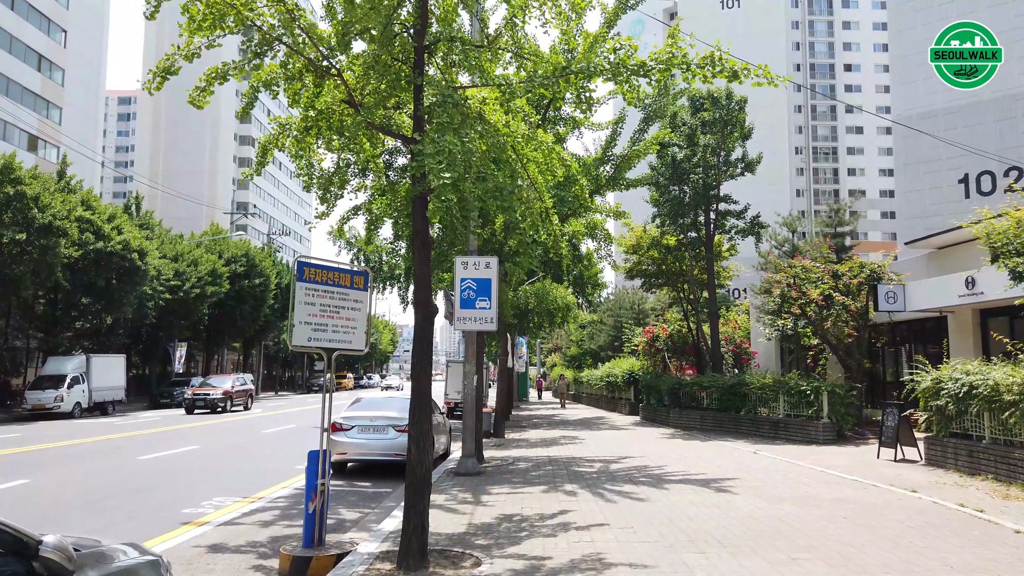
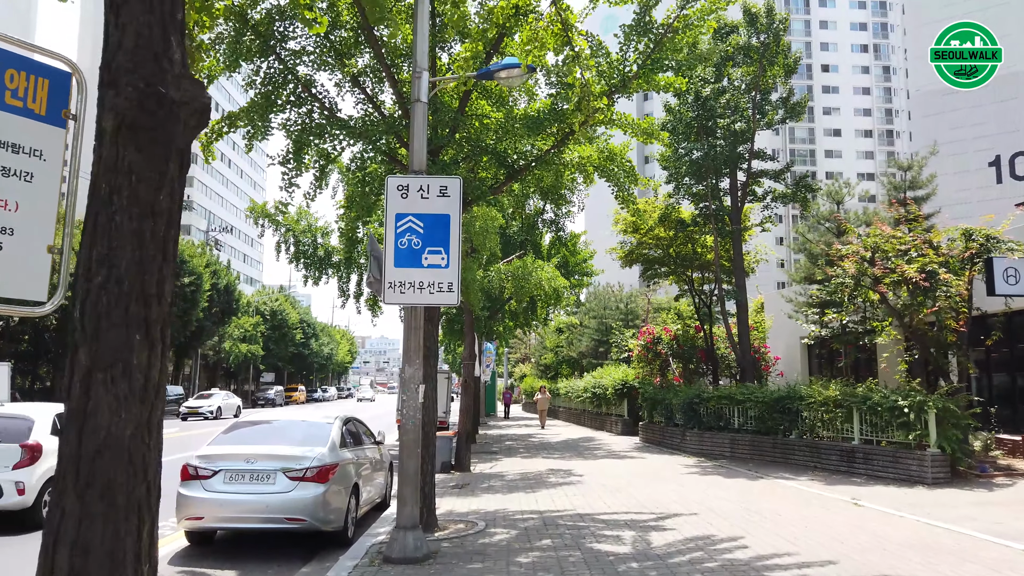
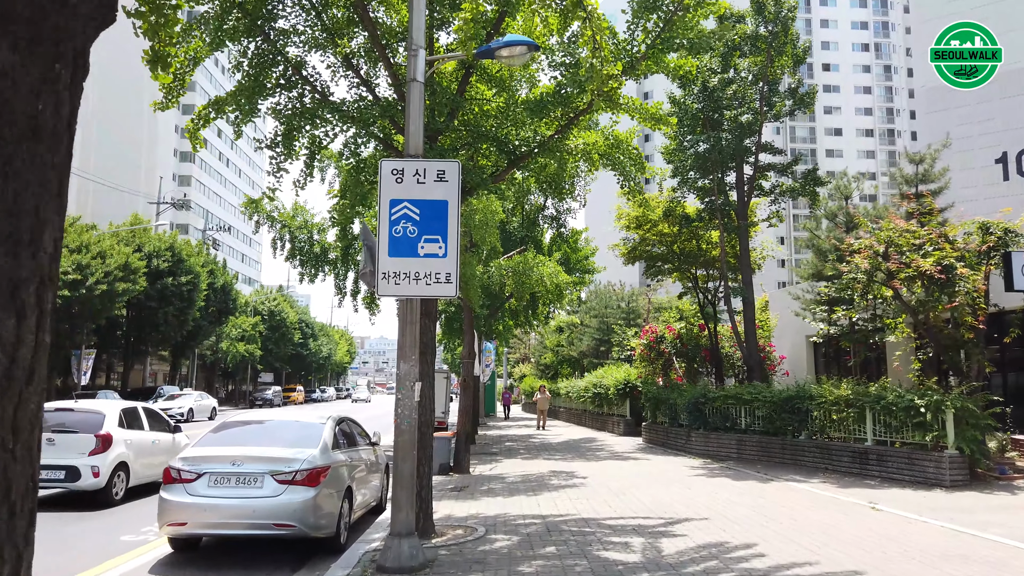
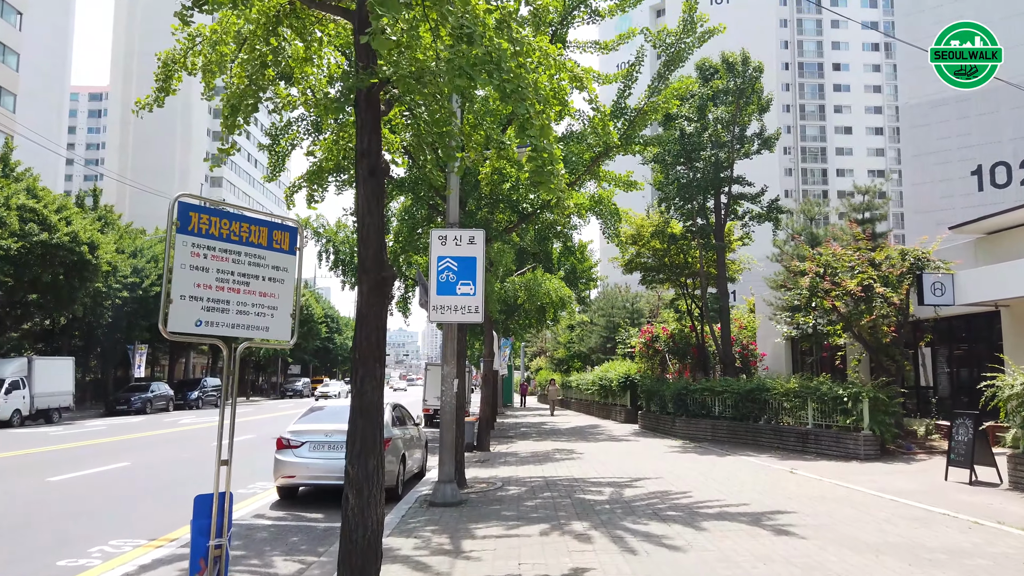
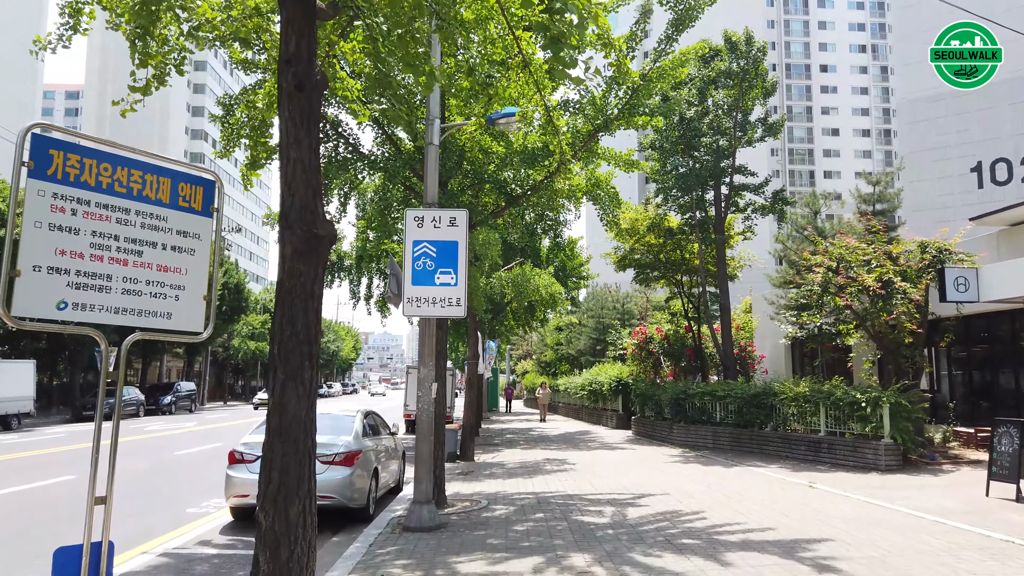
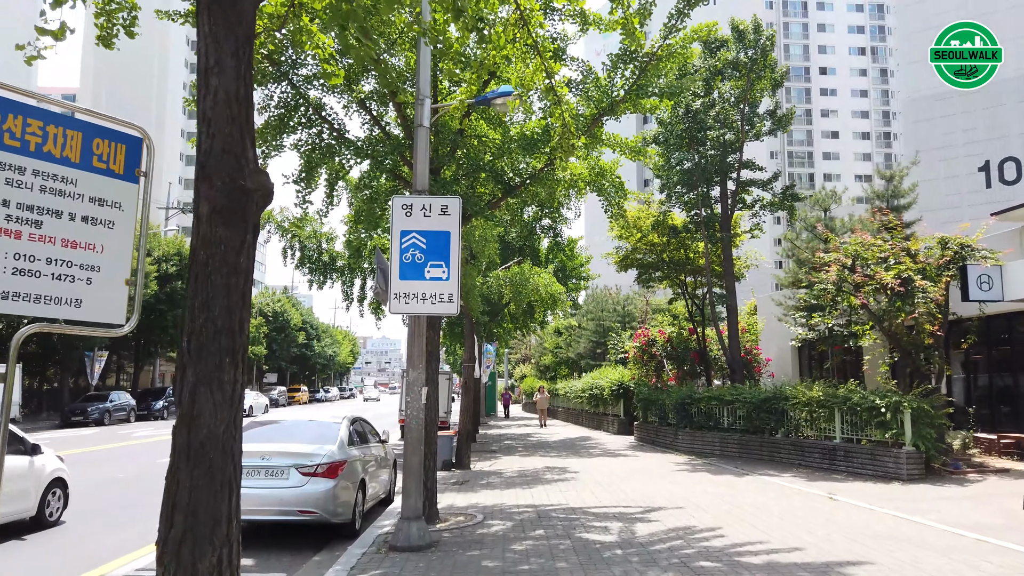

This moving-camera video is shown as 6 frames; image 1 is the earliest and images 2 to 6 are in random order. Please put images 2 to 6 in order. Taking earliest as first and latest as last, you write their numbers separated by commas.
4, 5, 6, 2, 3
